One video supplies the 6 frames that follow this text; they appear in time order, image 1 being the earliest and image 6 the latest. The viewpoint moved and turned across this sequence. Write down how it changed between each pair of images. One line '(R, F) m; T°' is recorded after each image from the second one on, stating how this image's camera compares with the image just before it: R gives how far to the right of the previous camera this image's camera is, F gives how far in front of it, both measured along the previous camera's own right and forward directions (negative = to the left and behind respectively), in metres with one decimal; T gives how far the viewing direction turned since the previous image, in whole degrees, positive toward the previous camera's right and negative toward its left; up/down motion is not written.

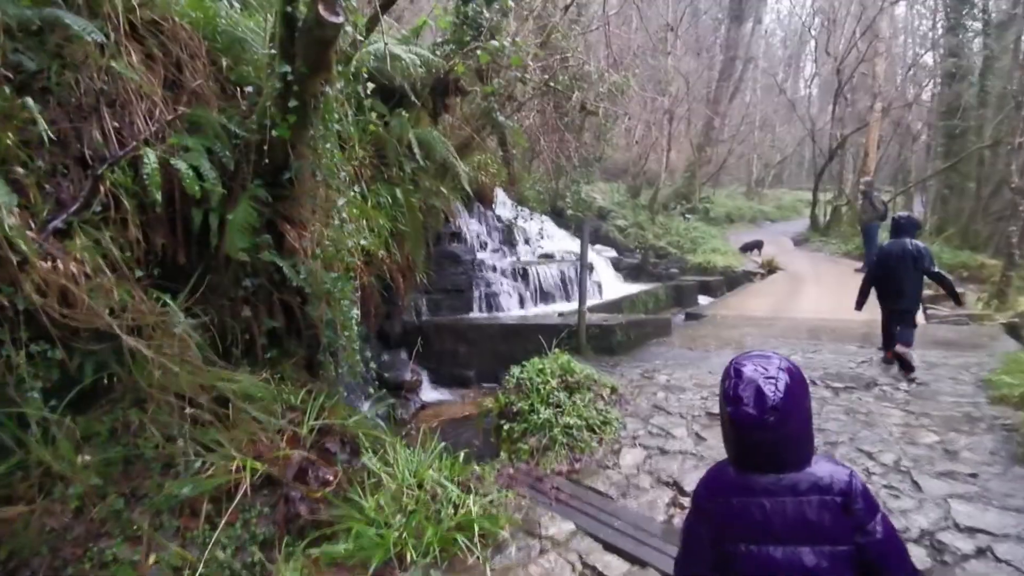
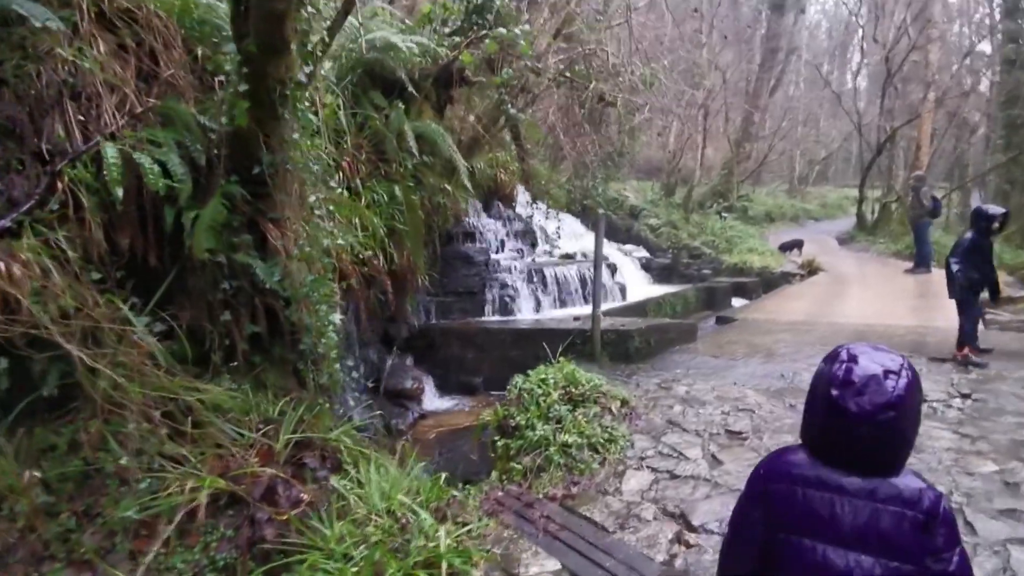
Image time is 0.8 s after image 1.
(+0.3, +0.4) m; -4°
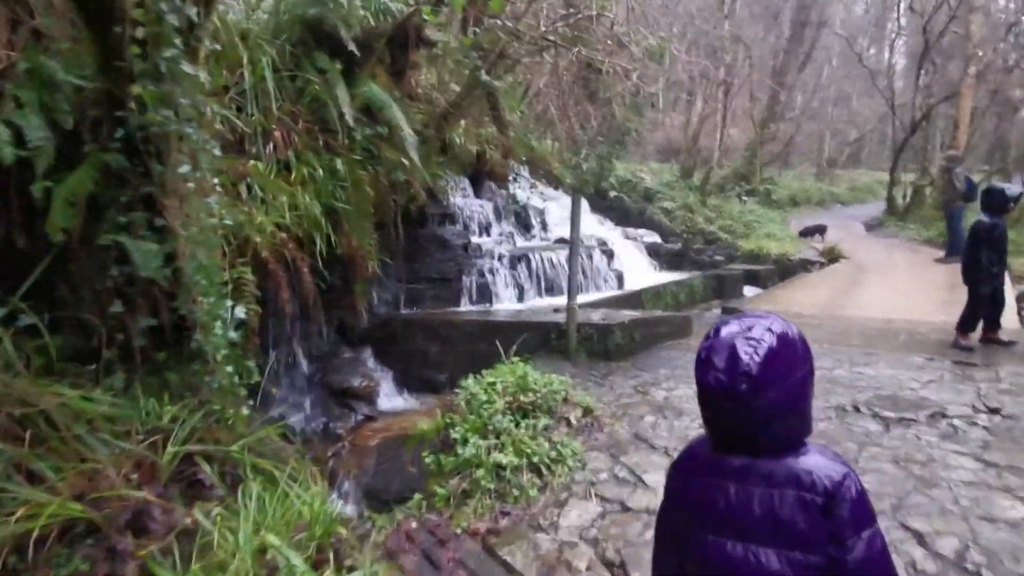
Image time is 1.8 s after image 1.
(+0.6, +0.7) m; -2°
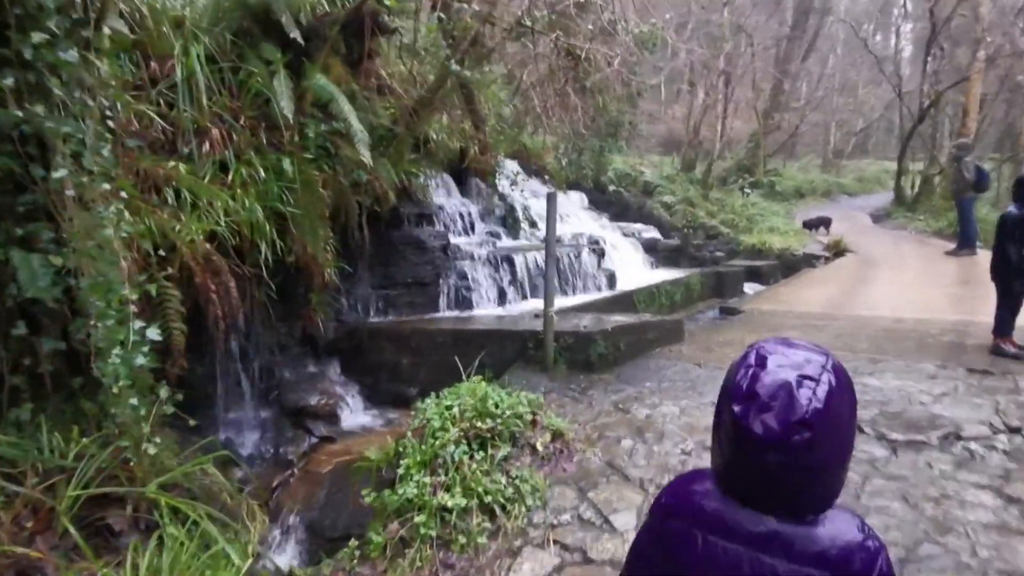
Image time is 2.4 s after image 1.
(+0.3, +0.5) m; -1°
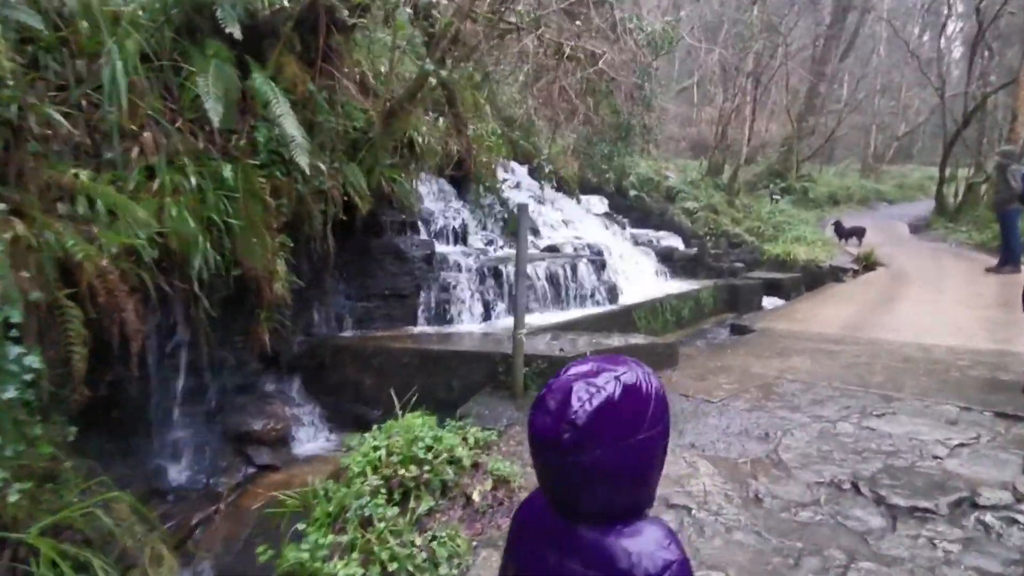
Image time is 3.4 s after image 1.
(+0.6, +0.5) m; -3°
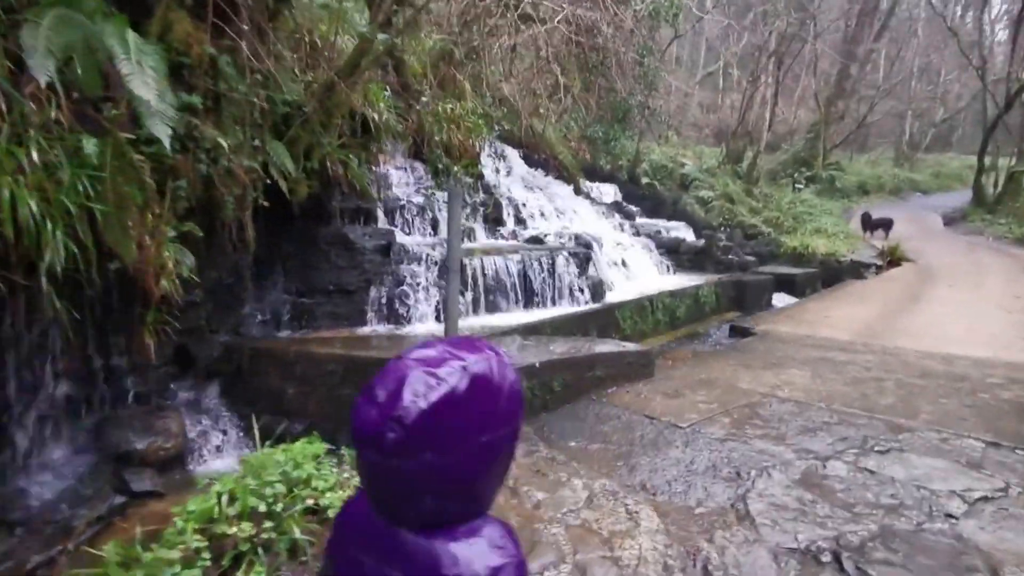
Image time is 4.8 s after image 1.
(+0.7, +0.8) m; -2°
